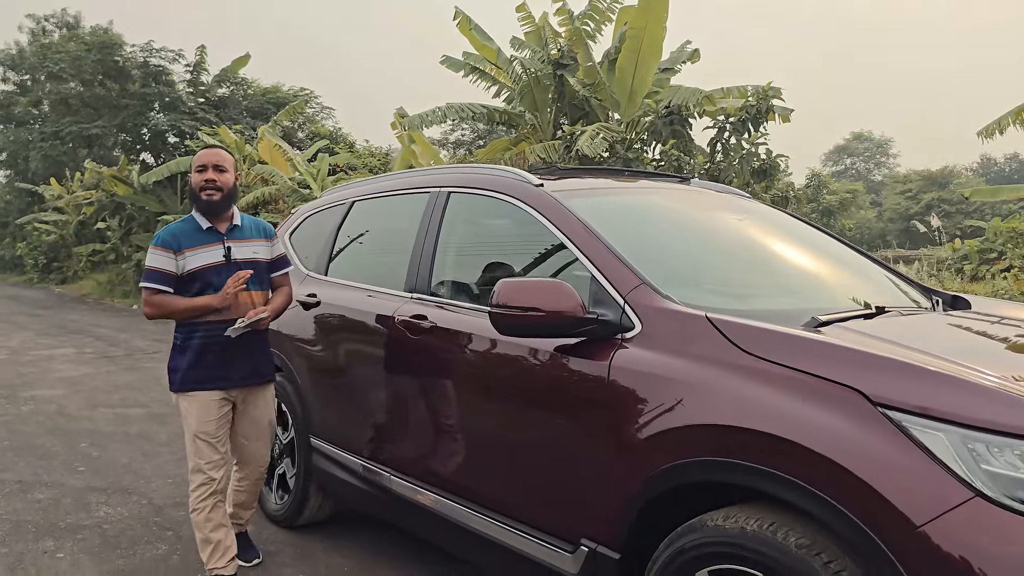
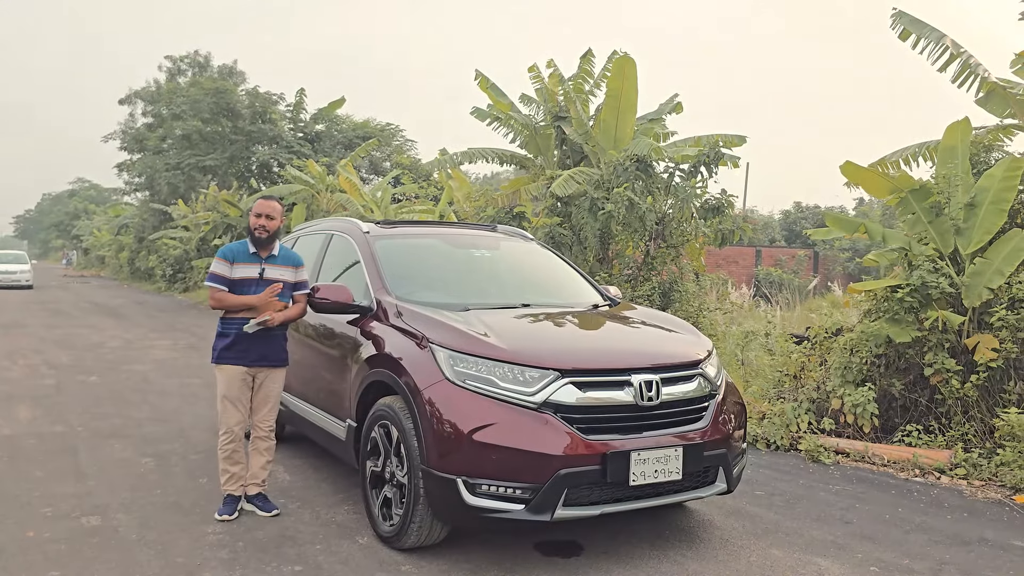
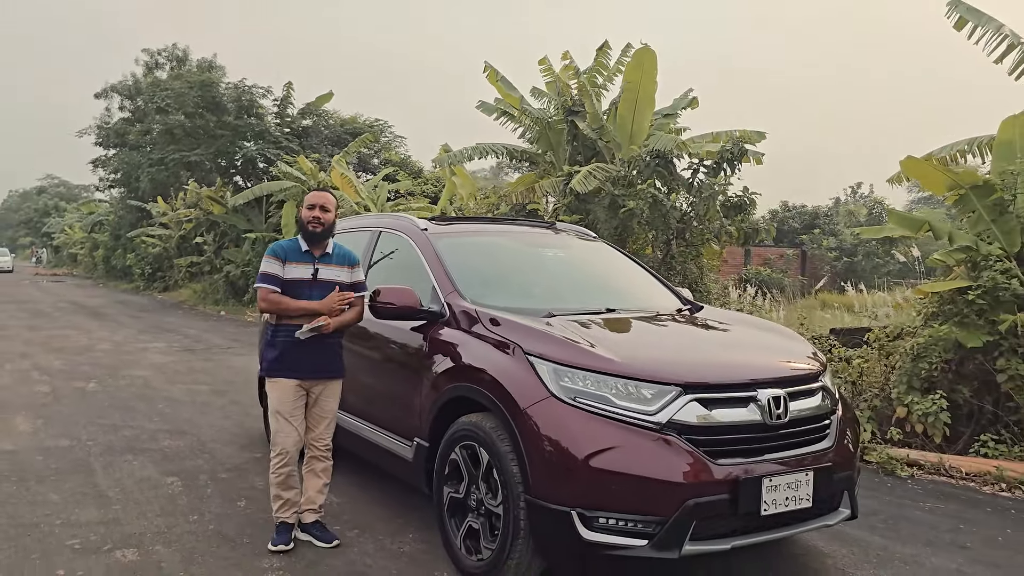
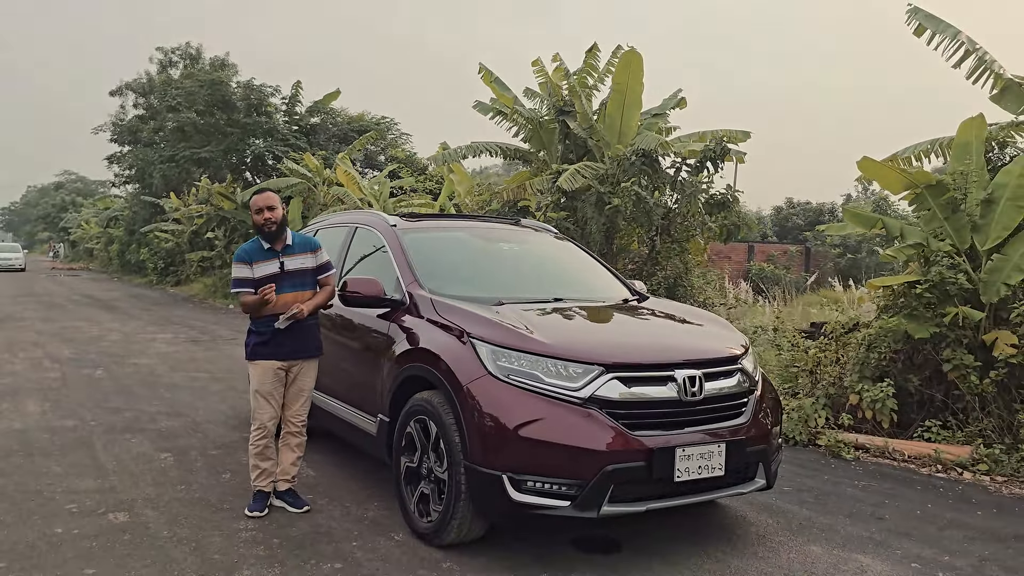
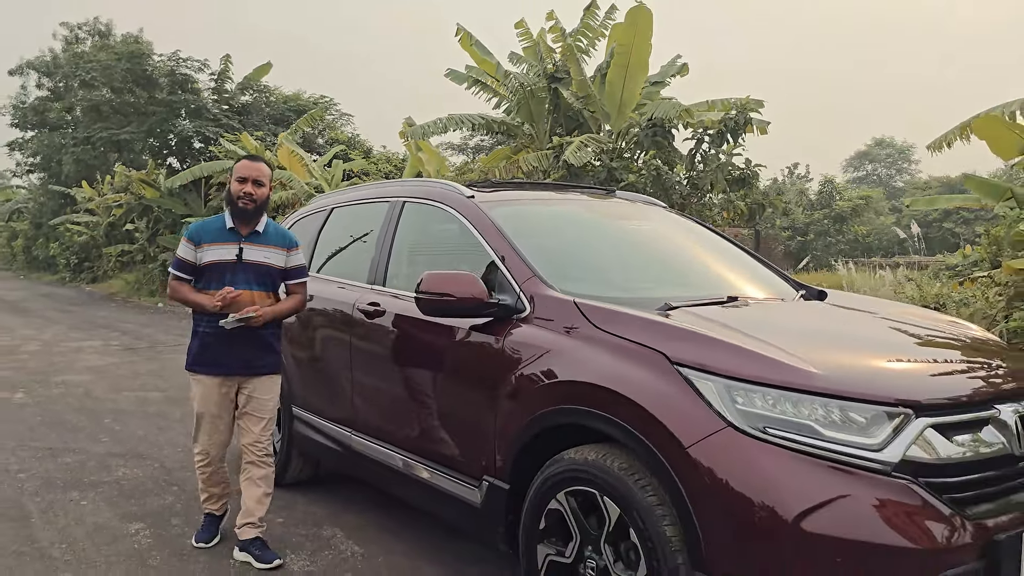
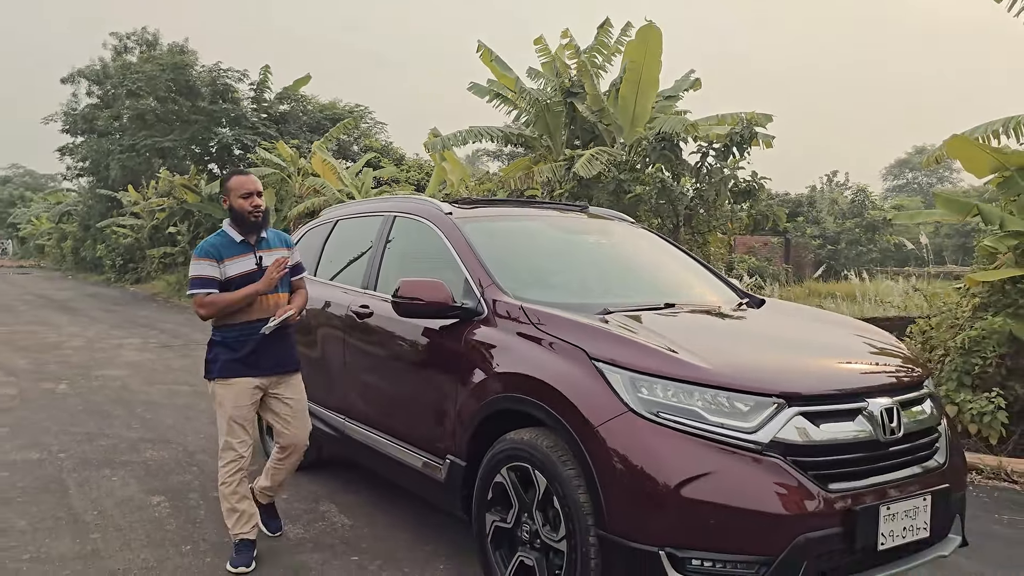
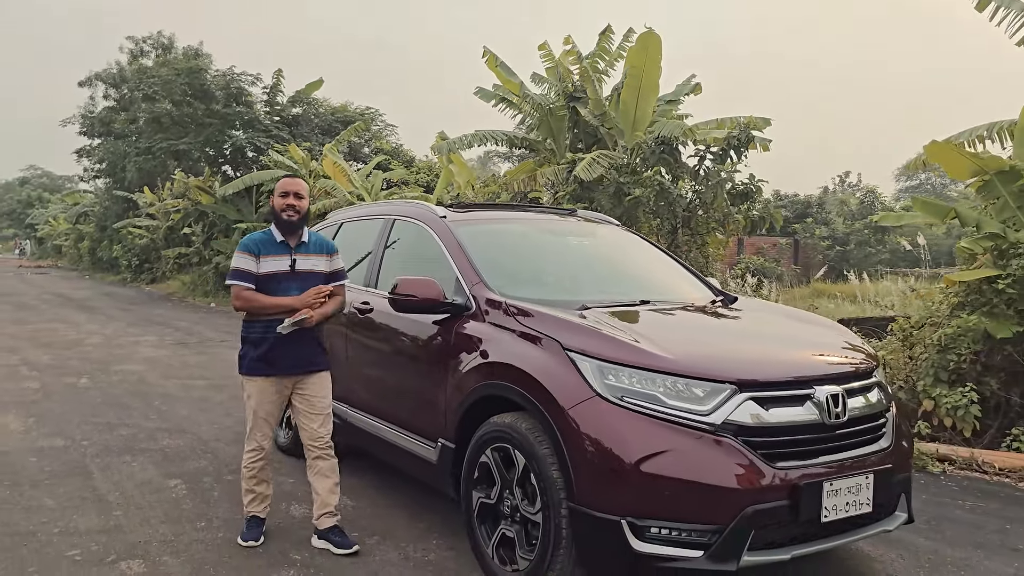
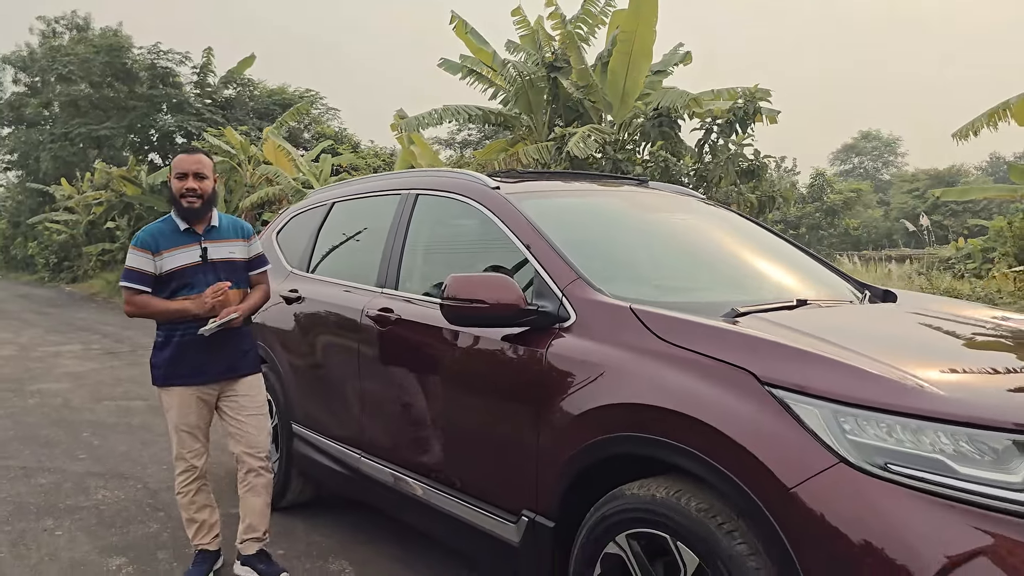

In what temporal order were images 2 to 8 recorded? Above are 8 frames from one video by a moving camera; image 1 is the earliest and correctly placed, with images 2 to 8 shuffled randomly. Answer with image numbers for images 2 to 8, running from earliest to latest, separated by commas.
8, 5, 6, 7, 3, 4, 2
